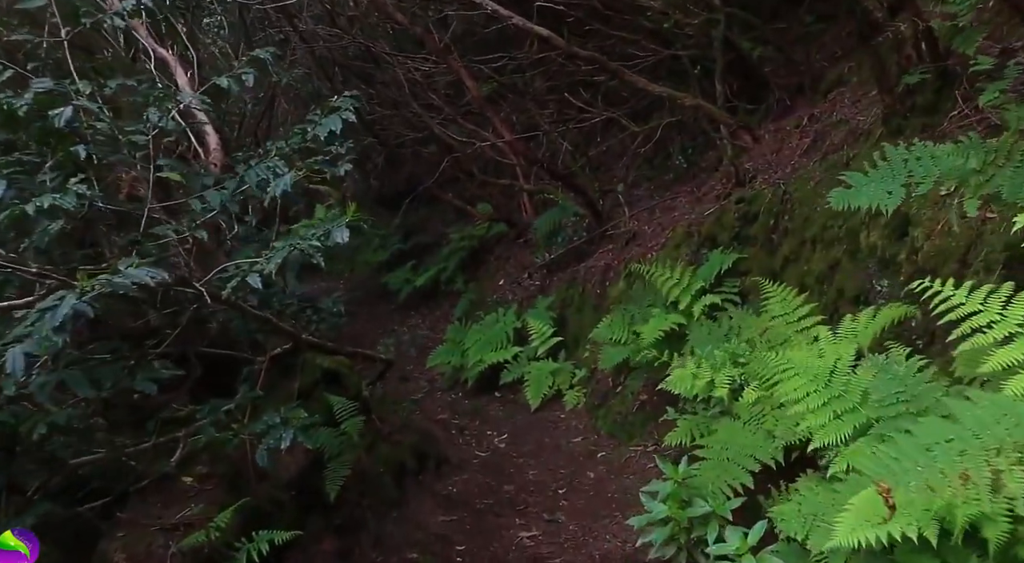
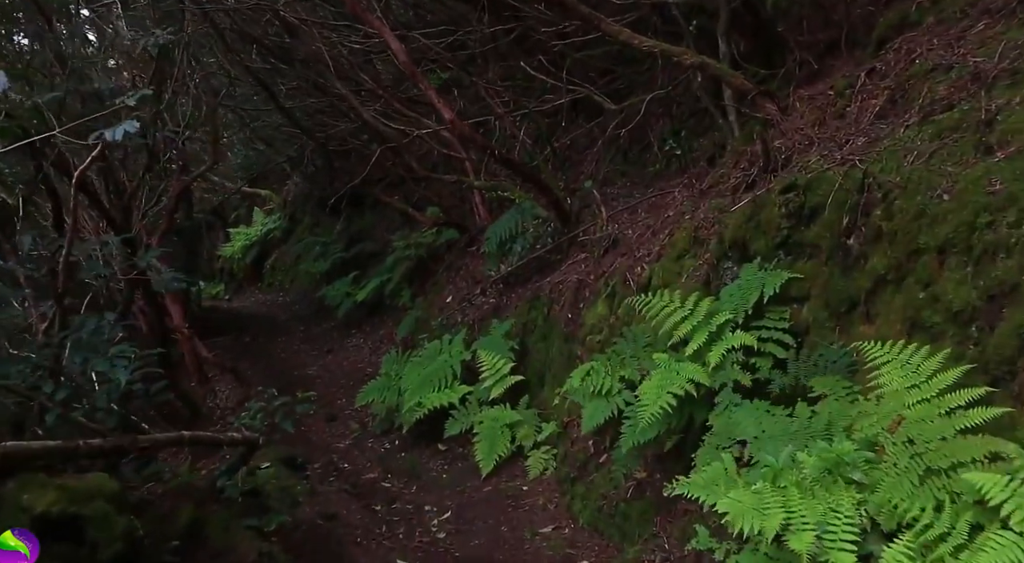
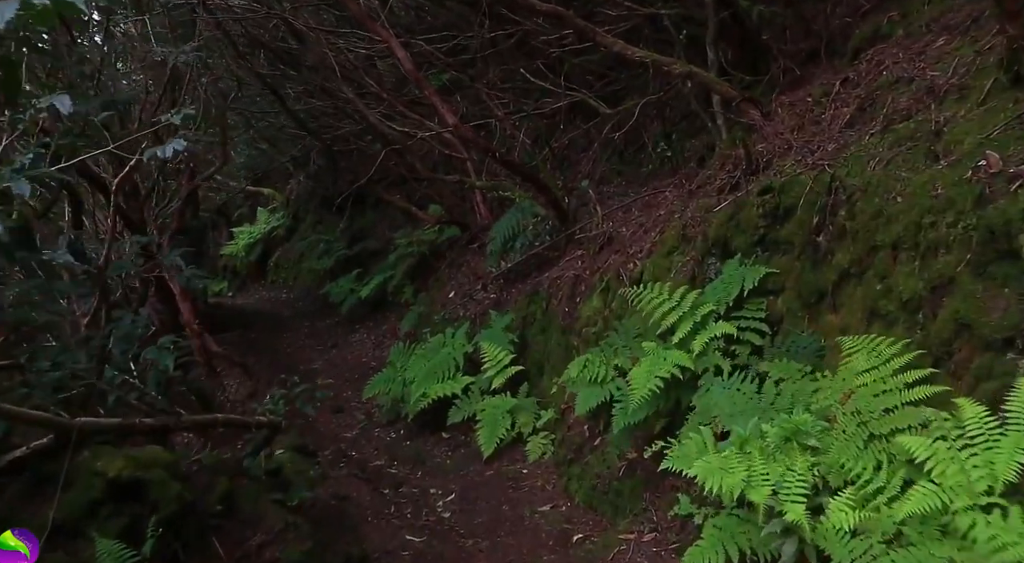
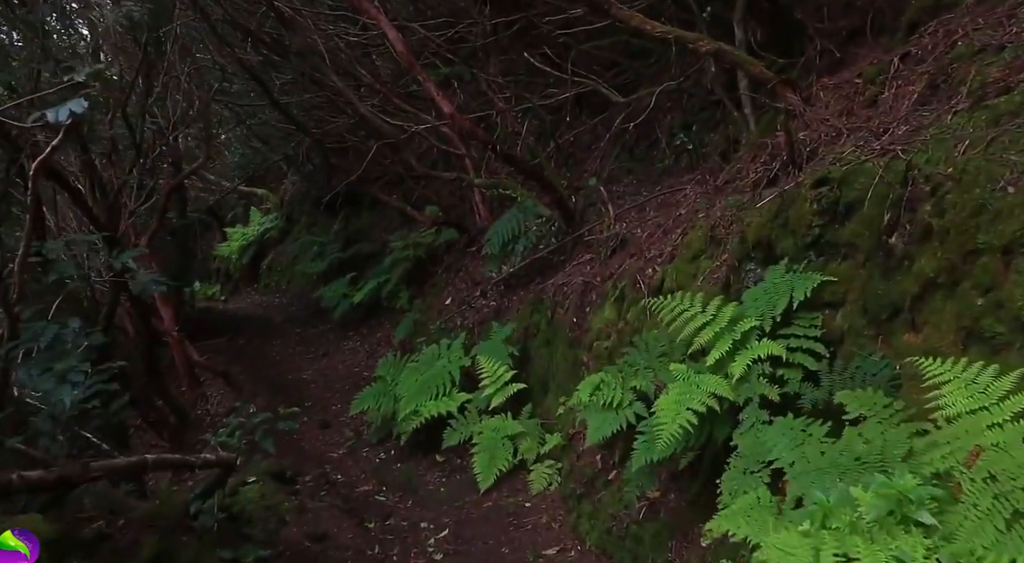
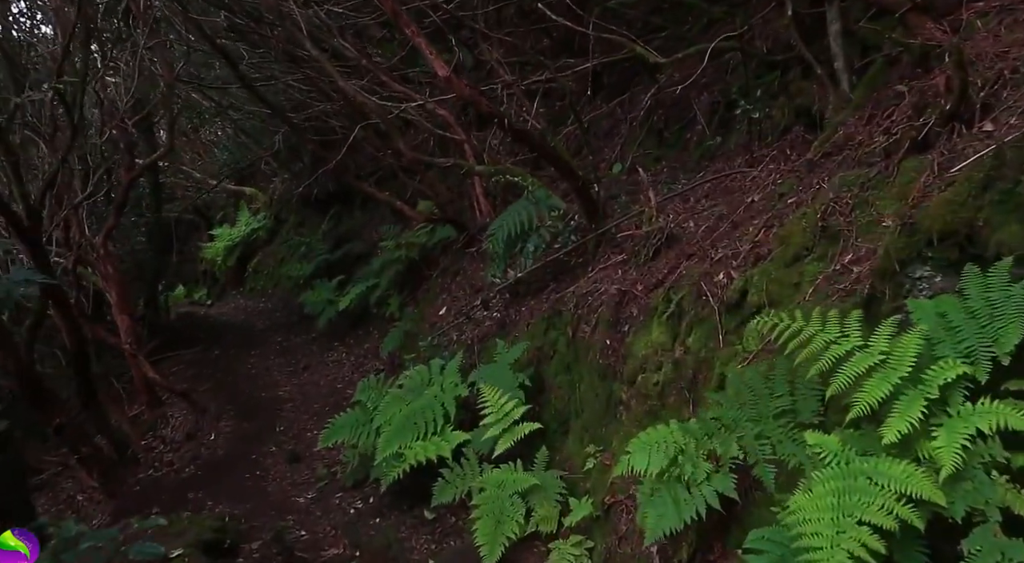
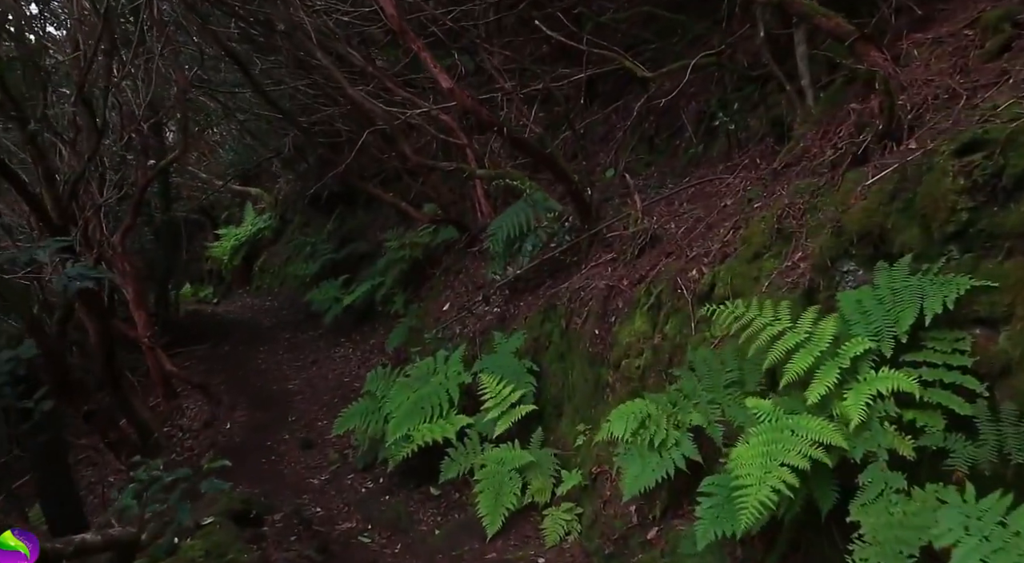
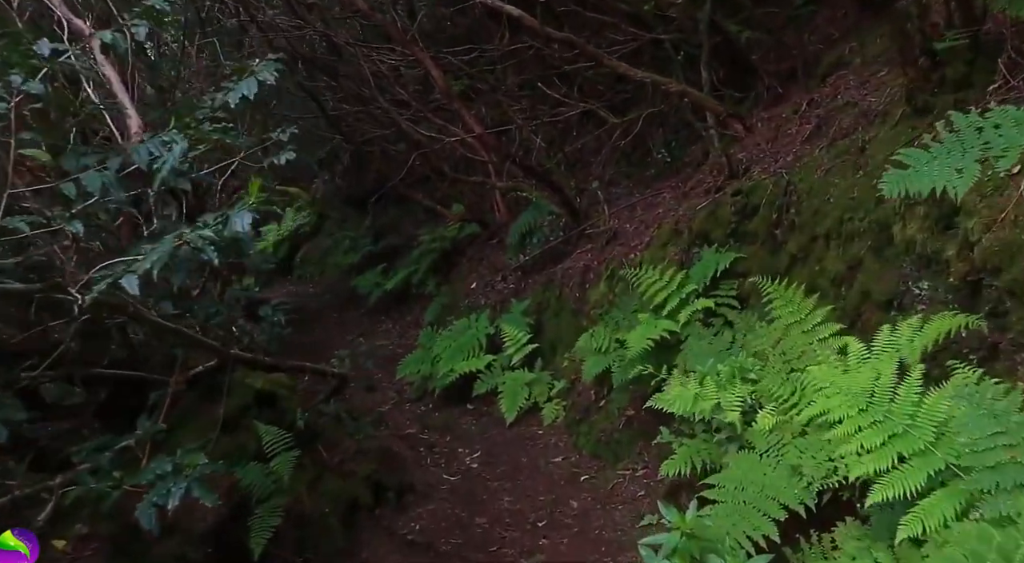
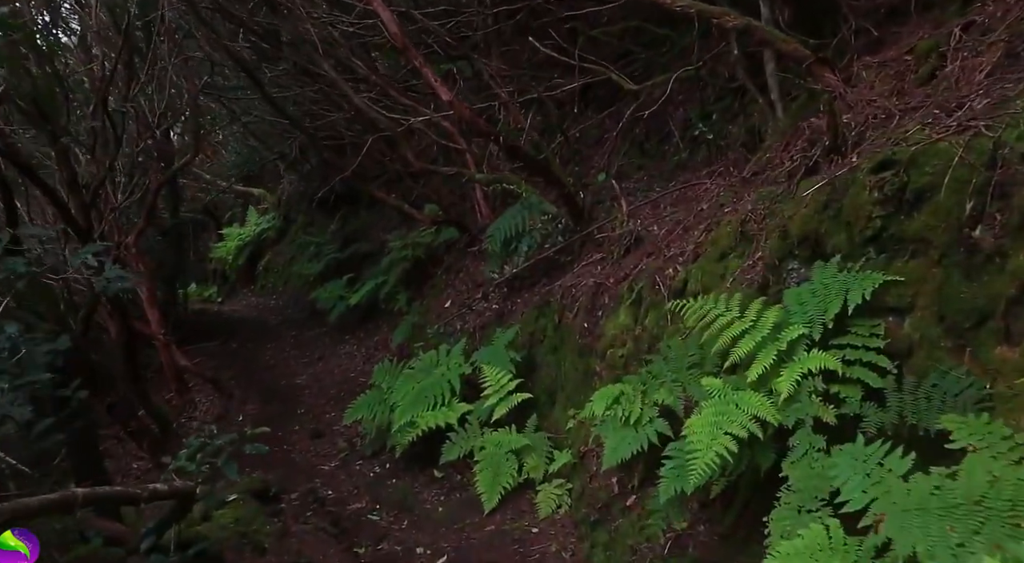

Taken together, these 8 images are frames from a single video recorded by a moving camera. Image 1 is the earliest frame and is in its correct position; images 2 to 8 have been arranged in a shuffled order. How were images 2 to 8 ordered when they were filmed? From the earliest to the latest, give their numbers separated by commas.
7, 3, 2, 4, 8, 6, 5
